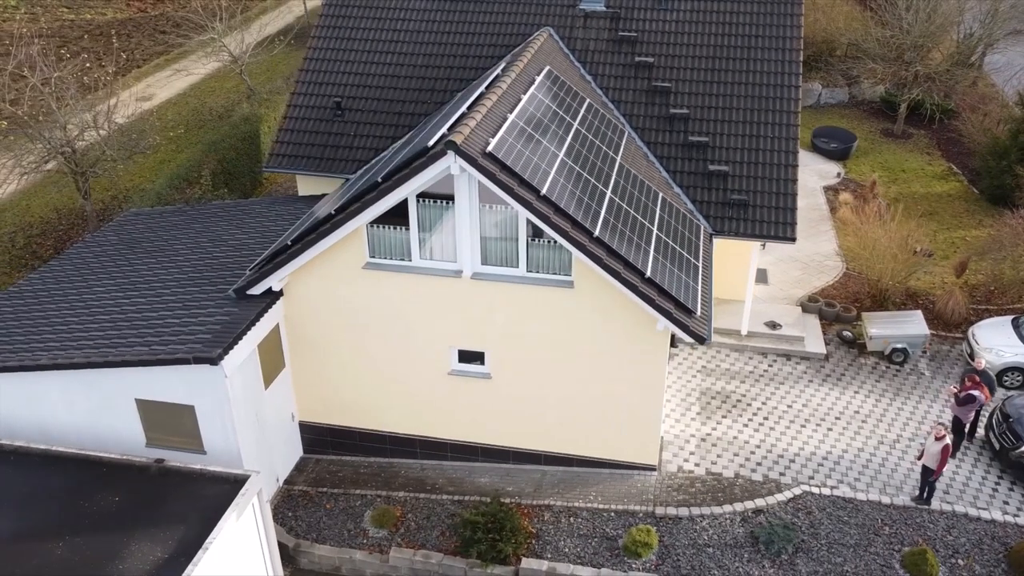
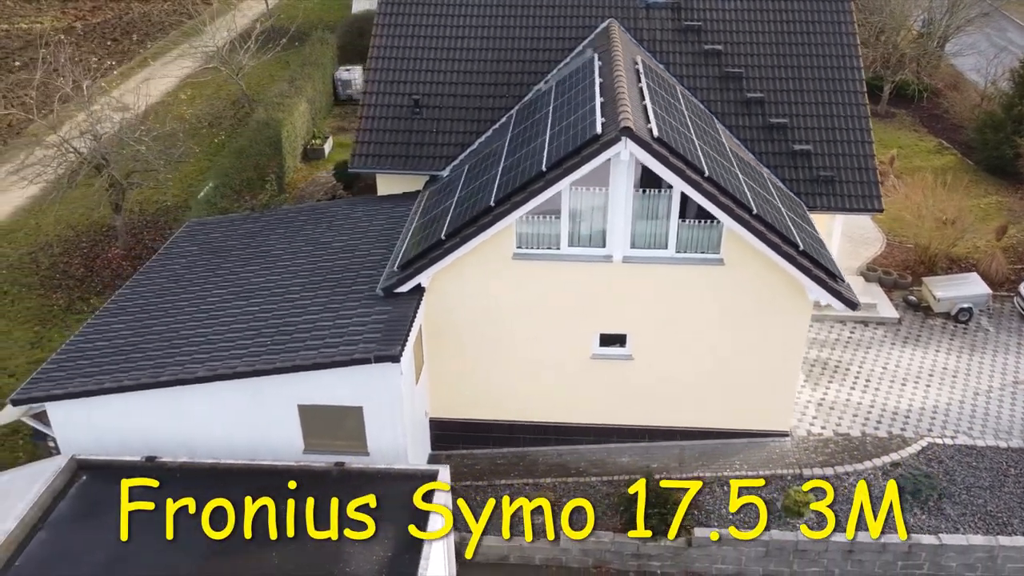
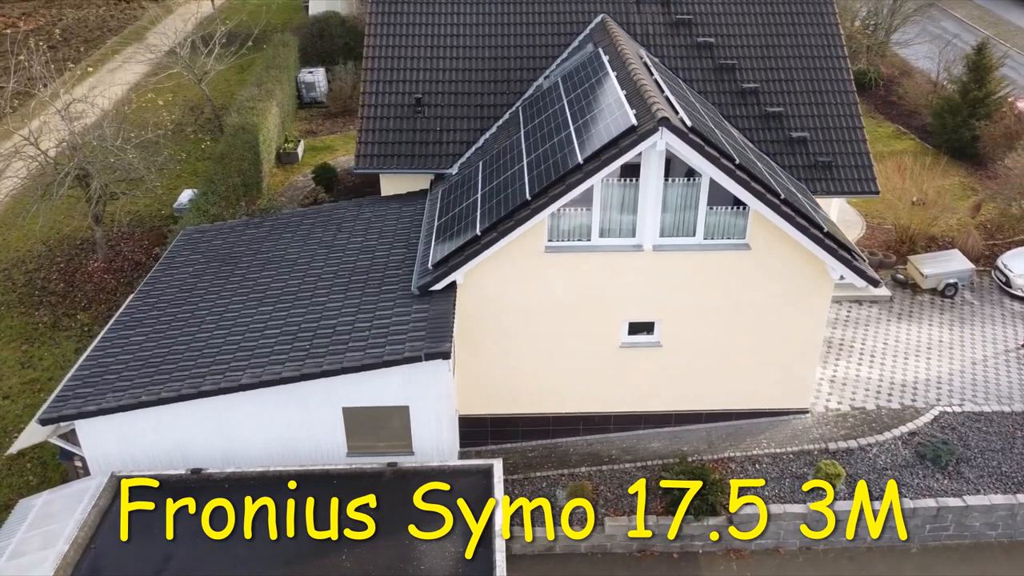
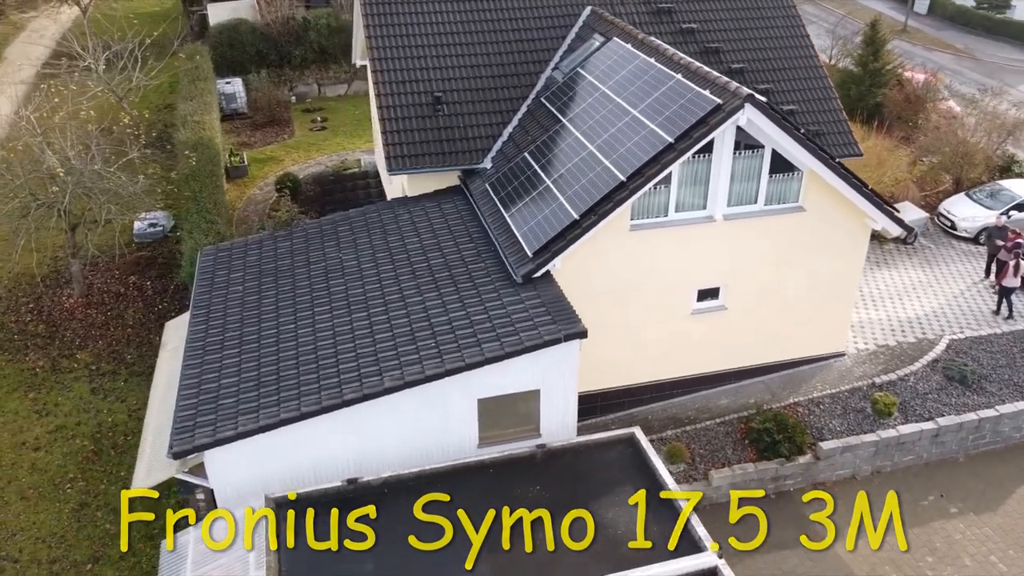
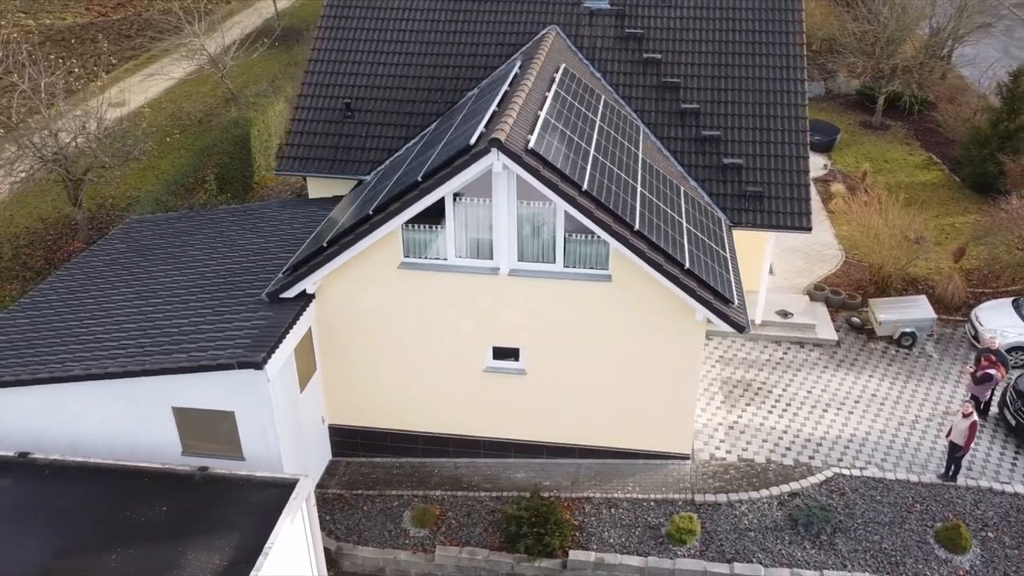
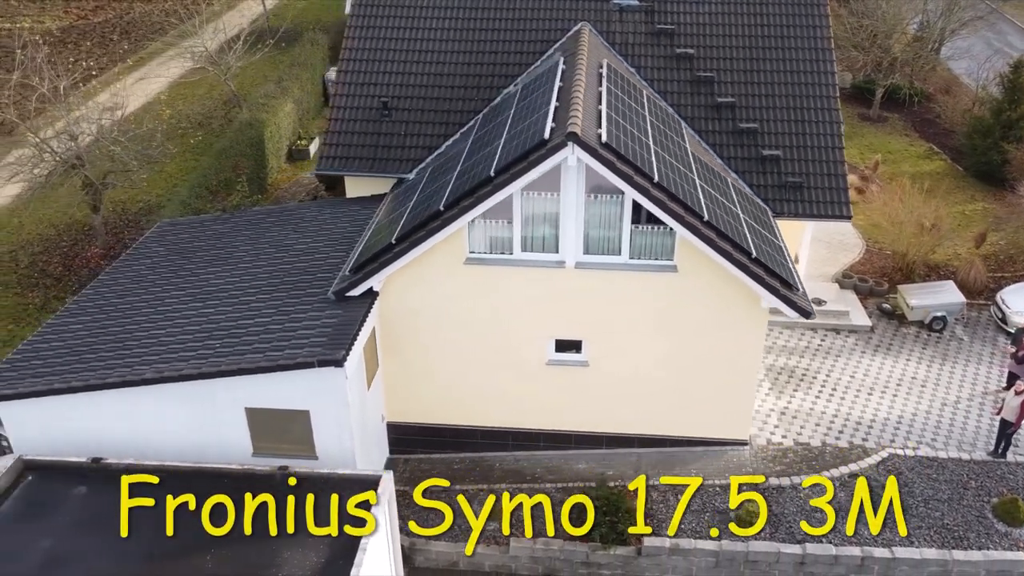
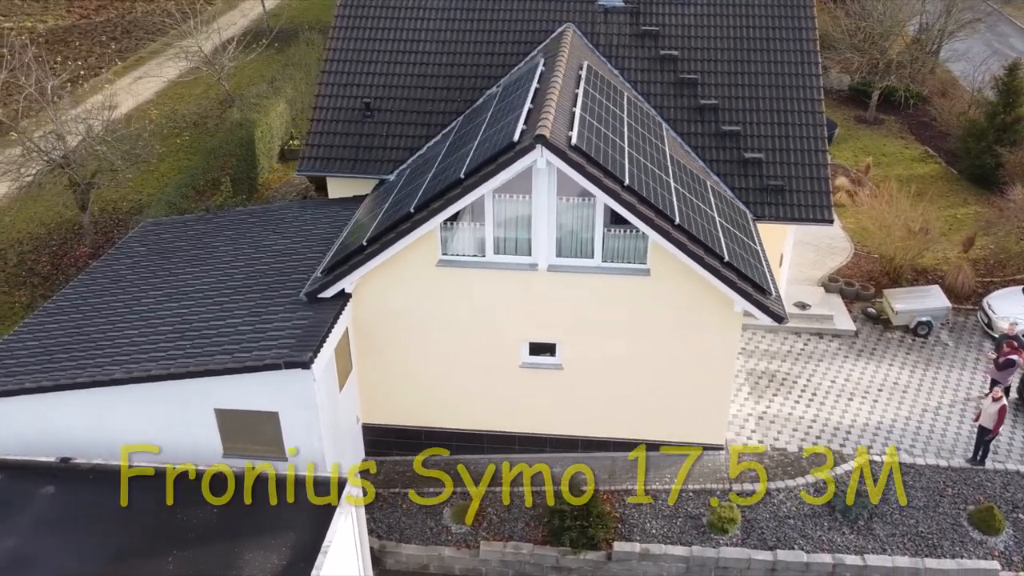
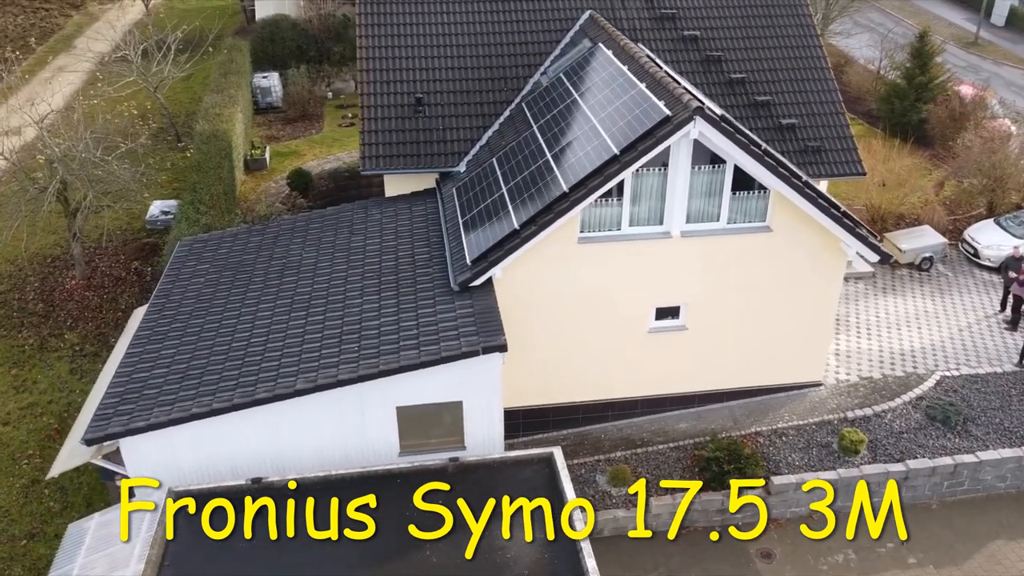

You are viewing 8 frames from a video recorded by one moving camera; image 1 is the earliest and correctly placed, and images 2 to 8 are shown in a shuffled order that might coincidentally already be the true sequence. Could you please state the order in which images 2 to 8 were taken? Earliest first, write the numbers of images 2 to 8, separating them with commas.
5, 7, 6, 2, 3, 8, 4
